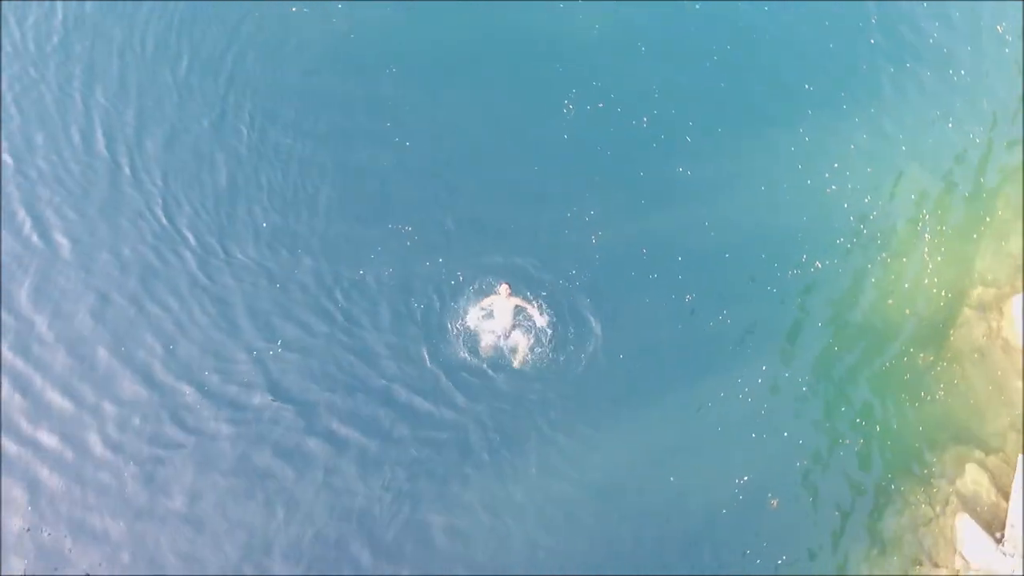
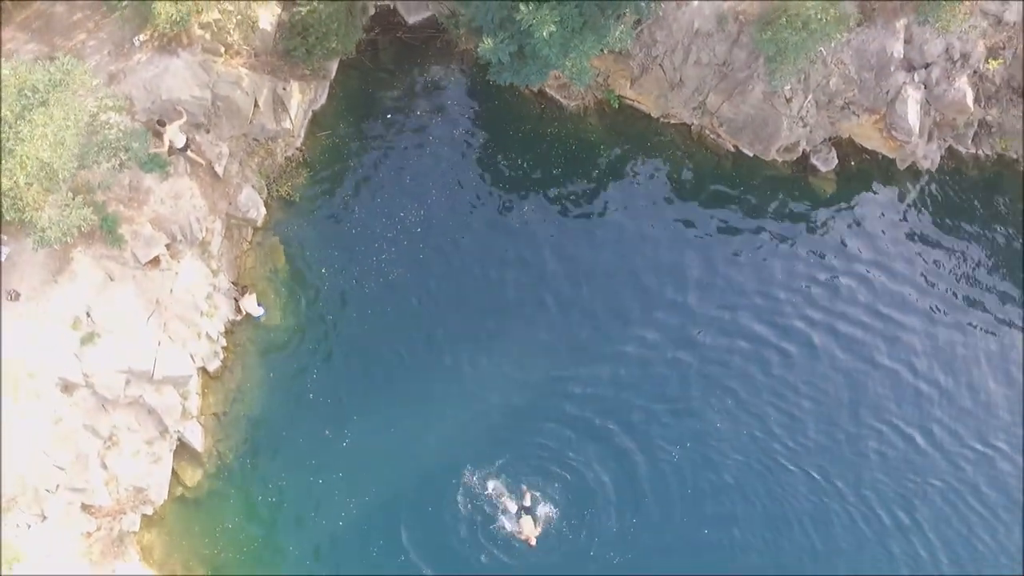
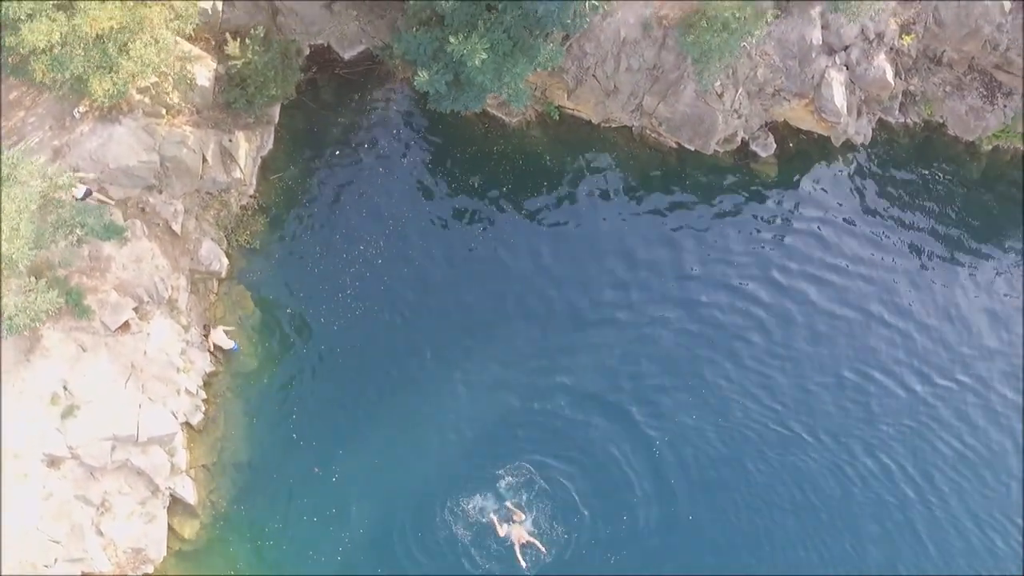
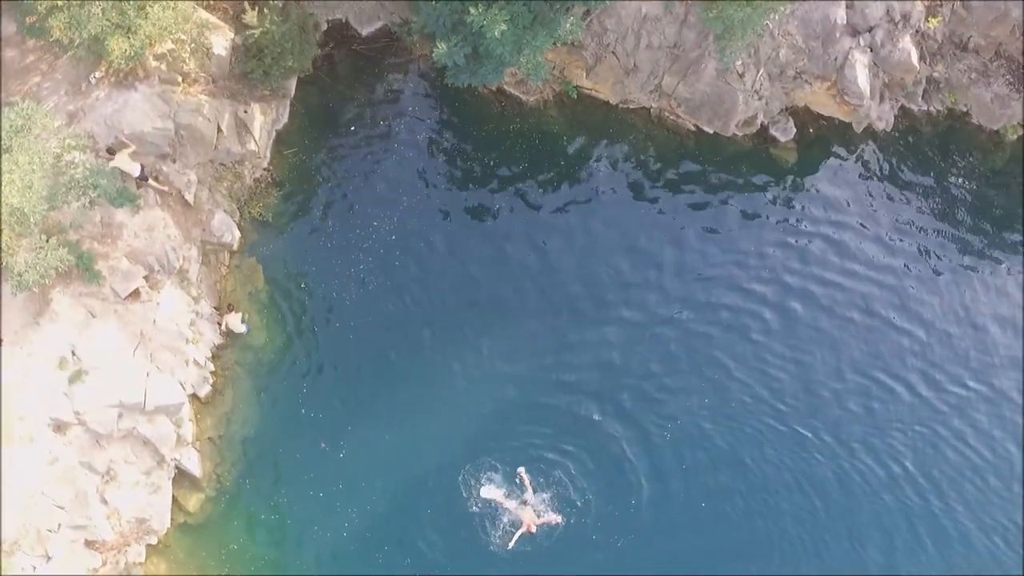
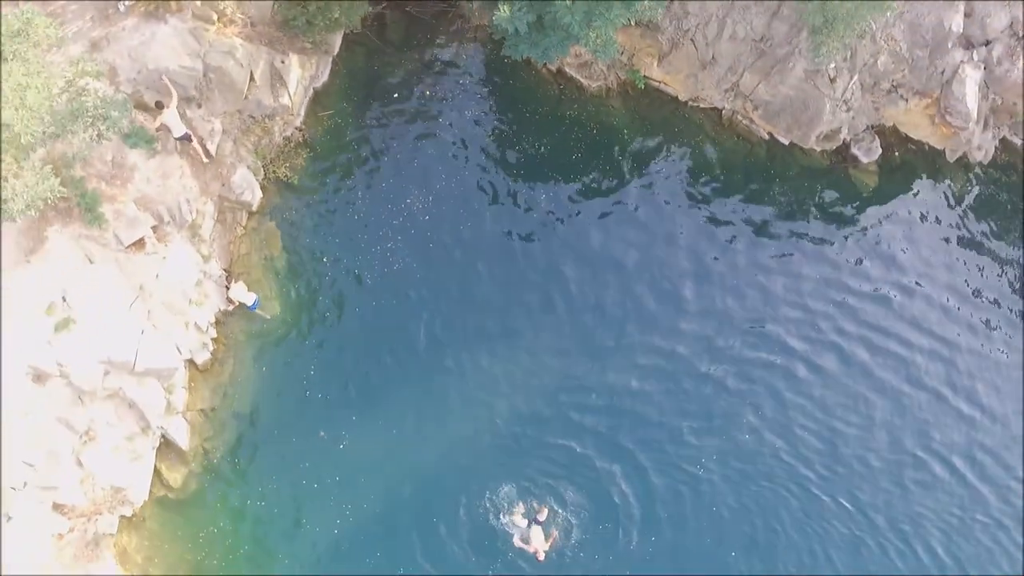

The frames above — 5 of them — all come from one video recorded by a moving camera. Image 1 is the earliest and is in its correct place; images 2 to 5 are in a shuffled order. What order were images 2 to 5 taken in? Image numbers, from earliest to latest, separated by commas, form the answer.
5, 2, 4, 3
